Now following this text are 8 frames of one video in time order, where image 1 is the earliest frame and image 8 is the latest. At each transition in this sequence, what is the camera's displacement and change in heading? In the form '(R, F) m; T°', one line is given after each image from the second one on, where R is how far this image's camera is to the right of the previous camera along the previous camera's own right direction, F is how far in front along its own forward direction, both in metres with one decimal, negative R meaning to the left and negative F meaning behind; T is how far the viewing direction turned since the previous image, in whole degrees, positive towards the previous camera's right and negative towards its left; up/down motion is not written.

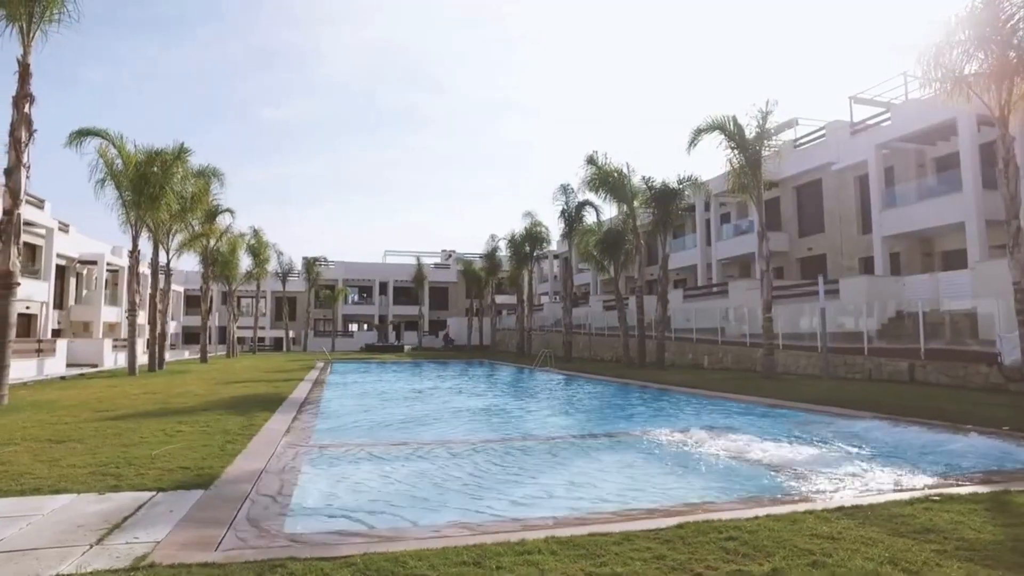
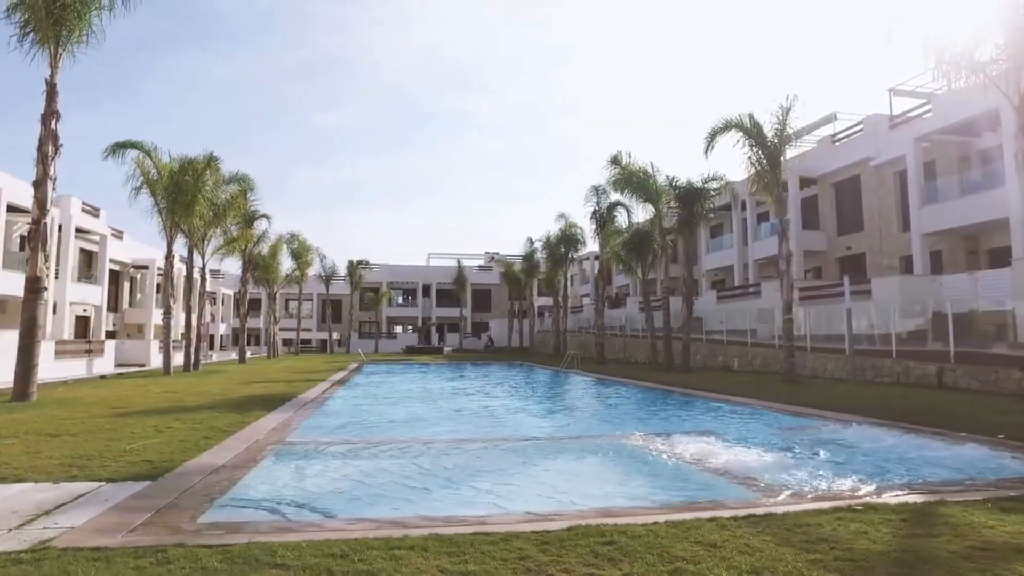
(+1.2, -0.1) m; -5°
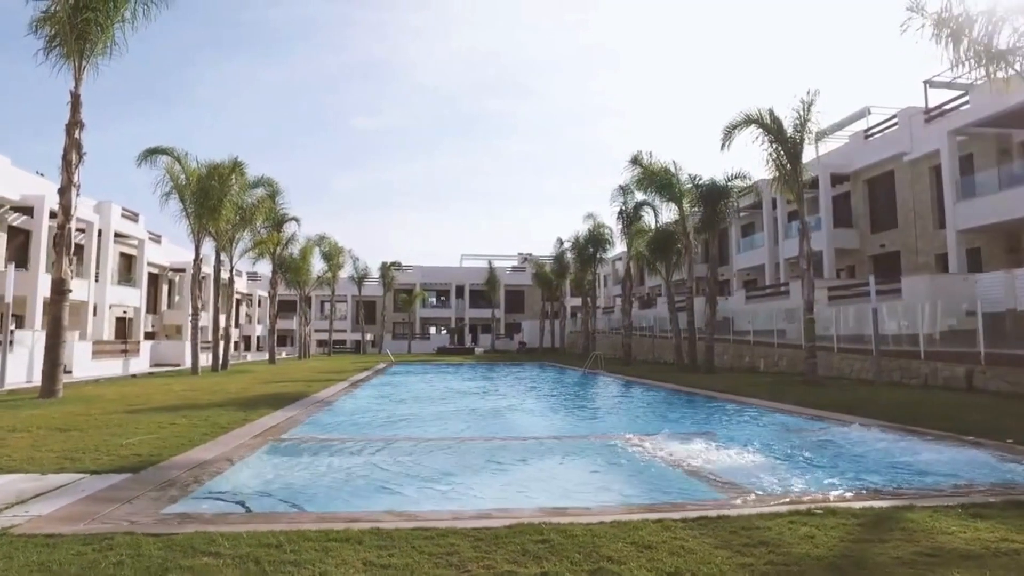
(+0.7, 0.0) m; -4°
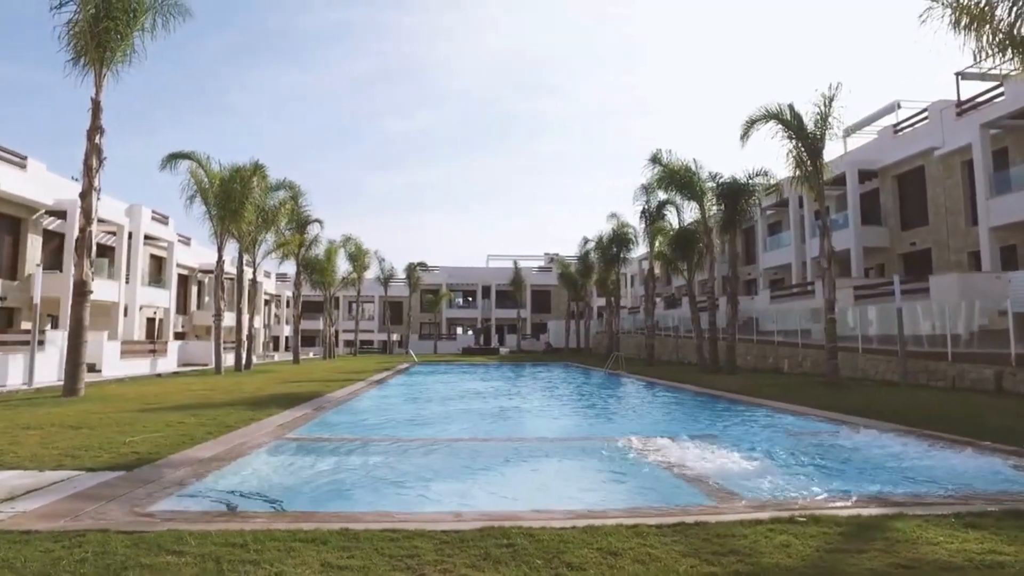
(+0.4, +0.1) m; -3°
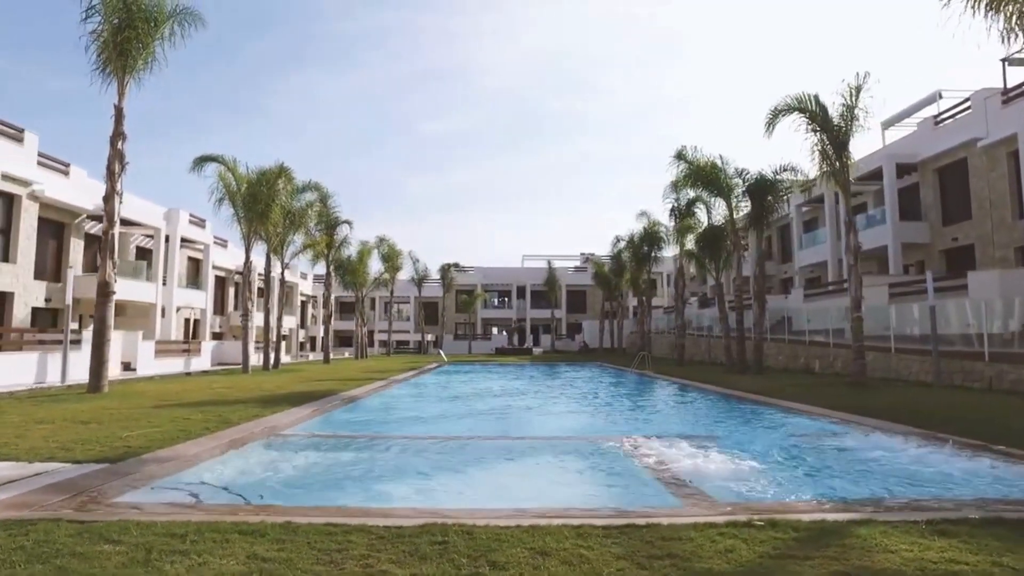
(+0.7, +0.1) m; -4°
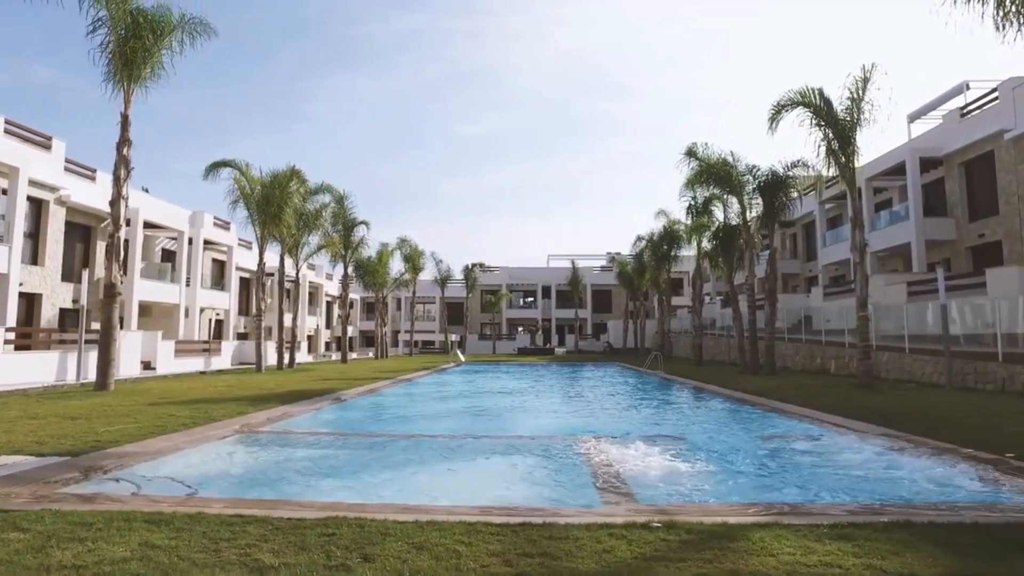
(+1.0, 0.0) m; -3°
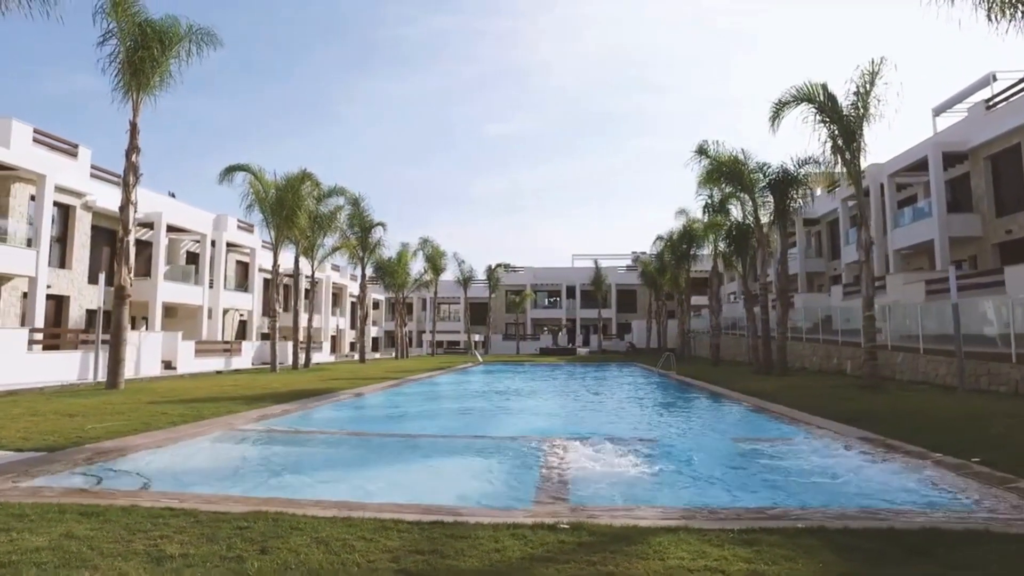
(+0.8, 0.0) m; -3°
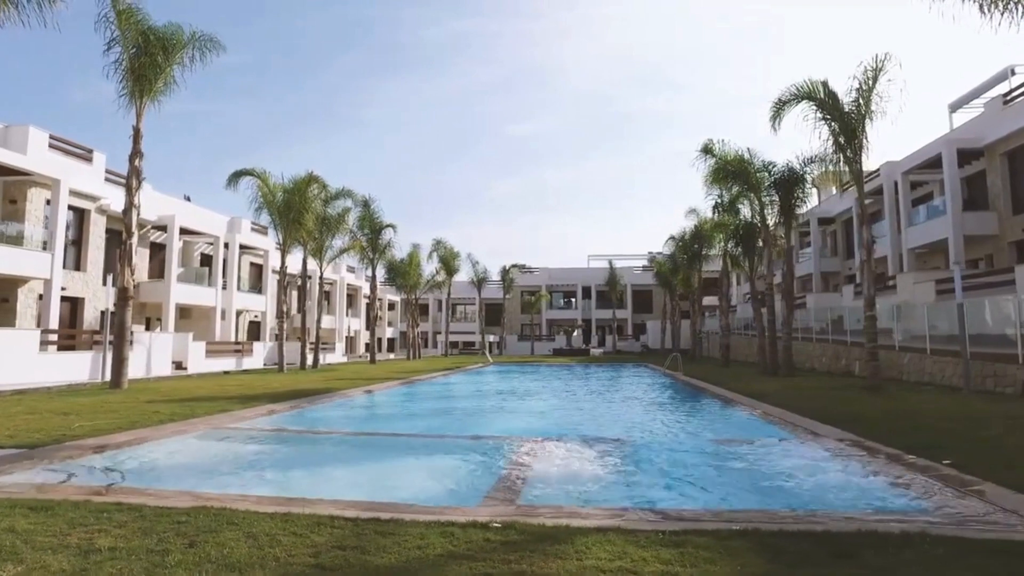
(+0.6, 0.0) m; -2°
